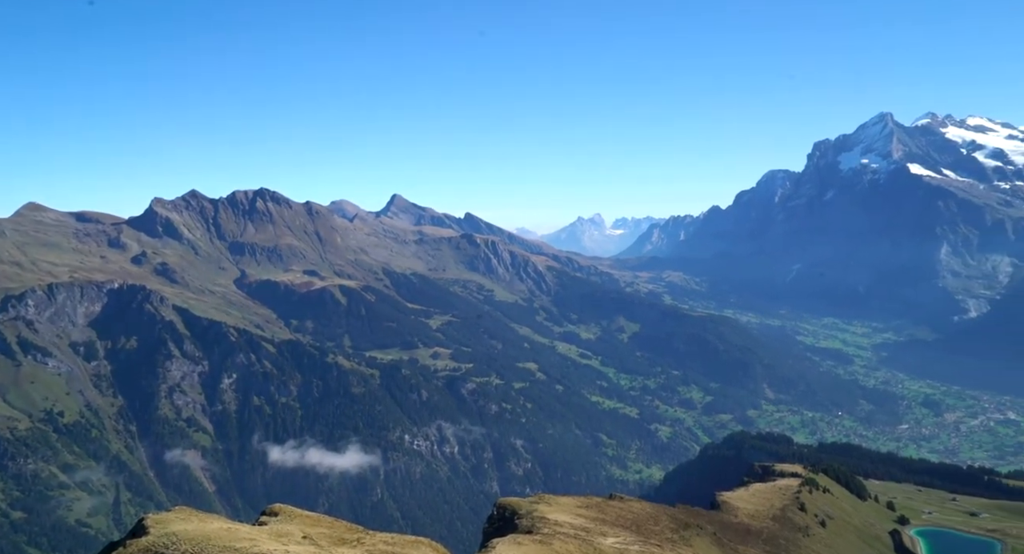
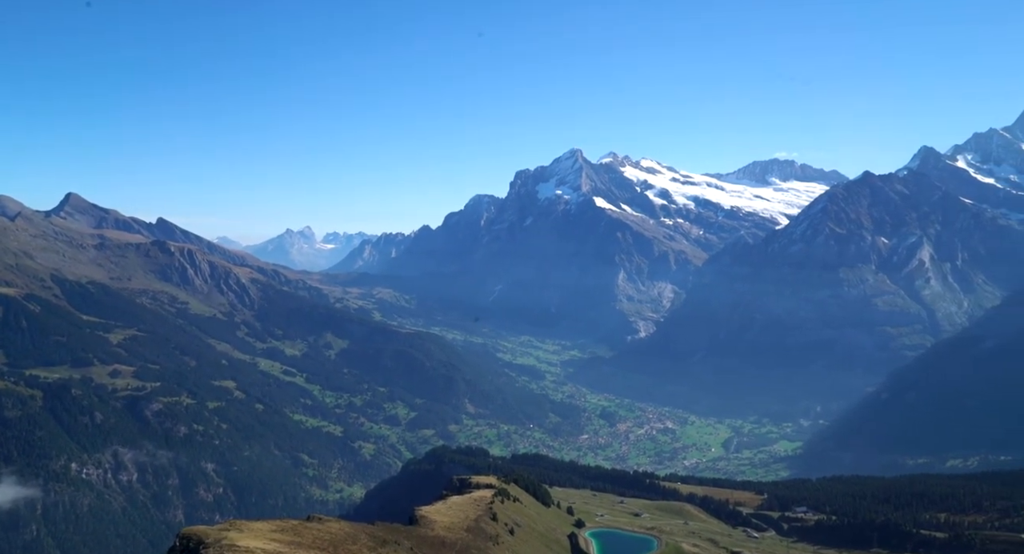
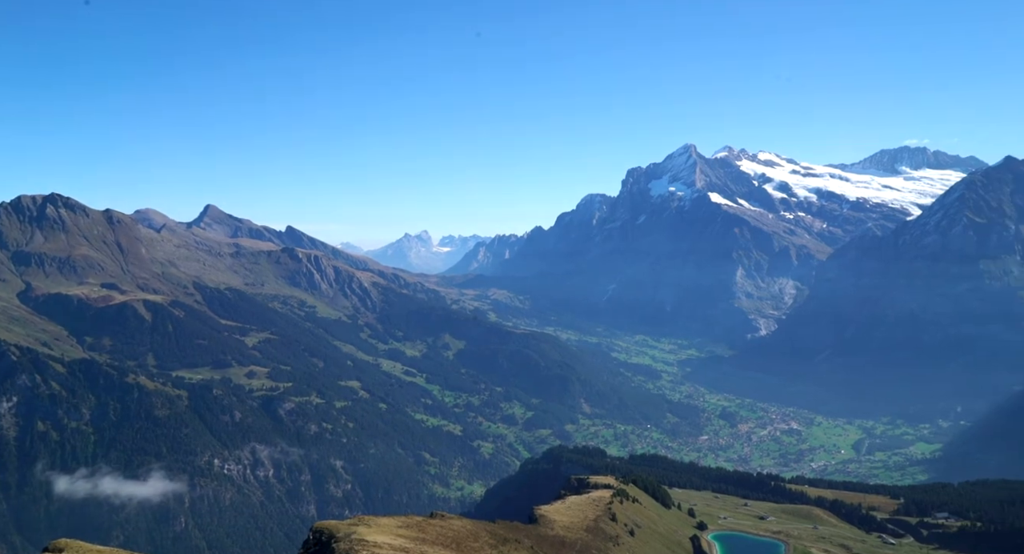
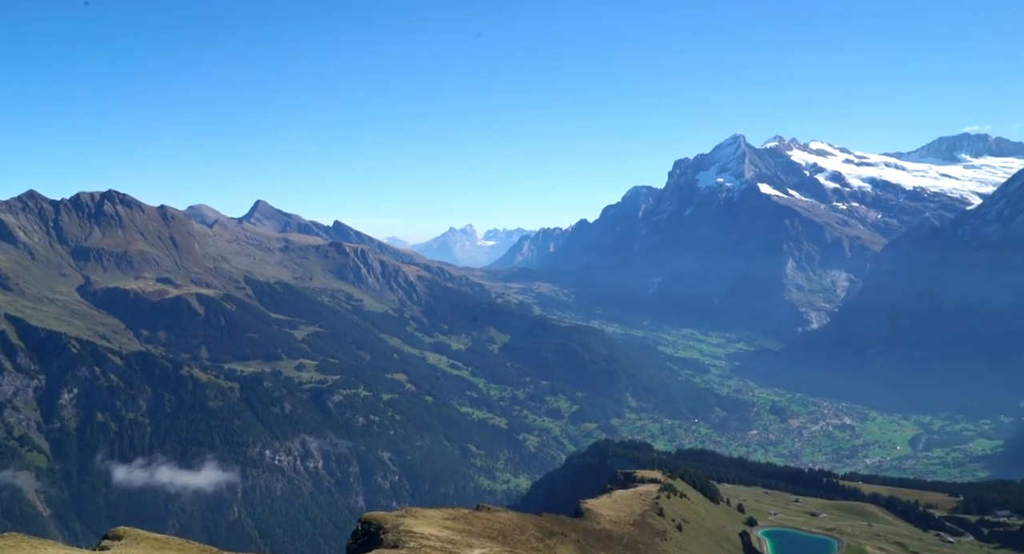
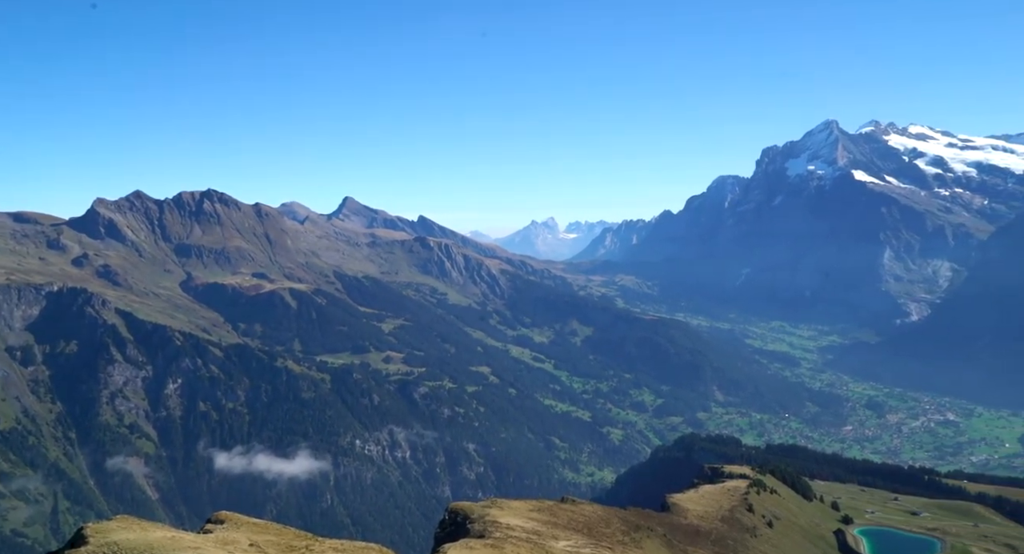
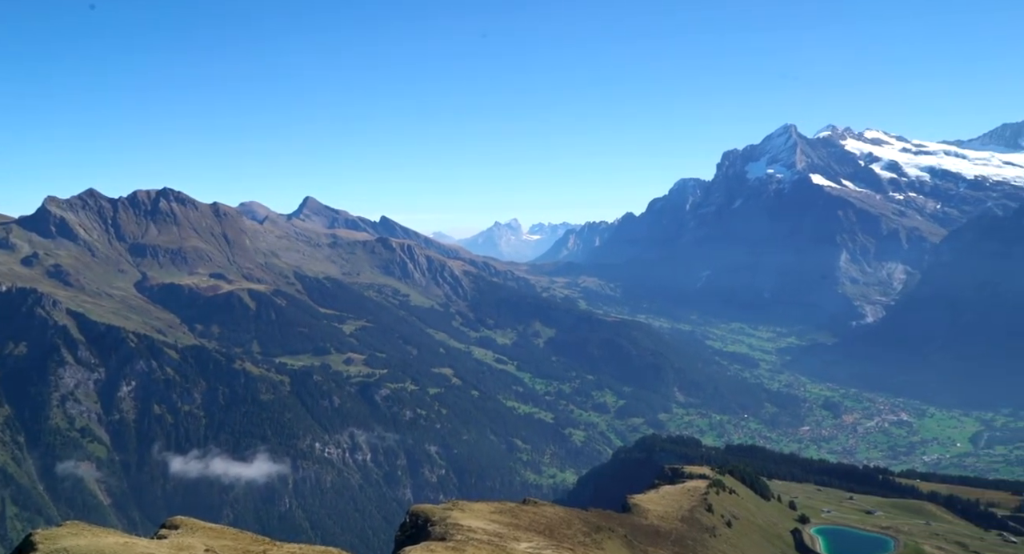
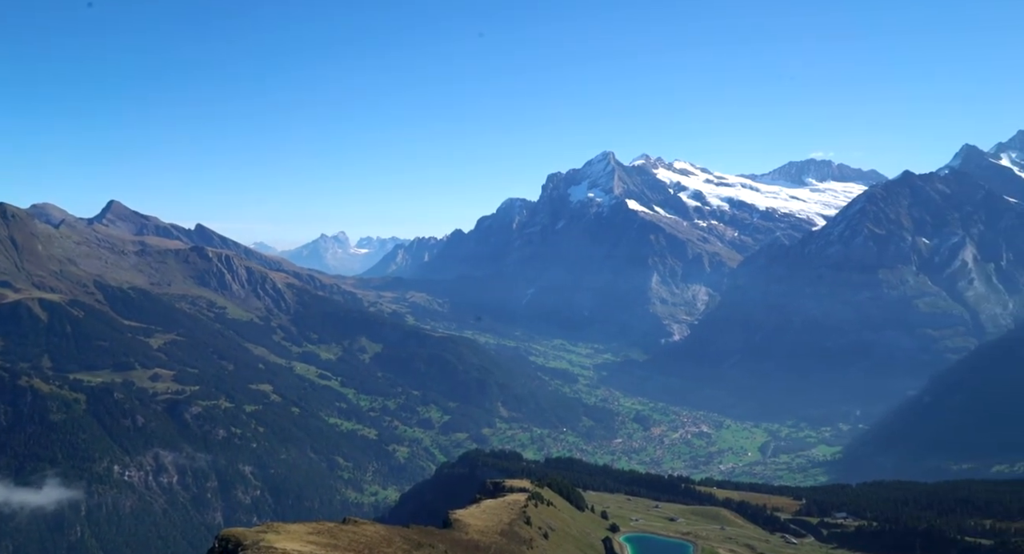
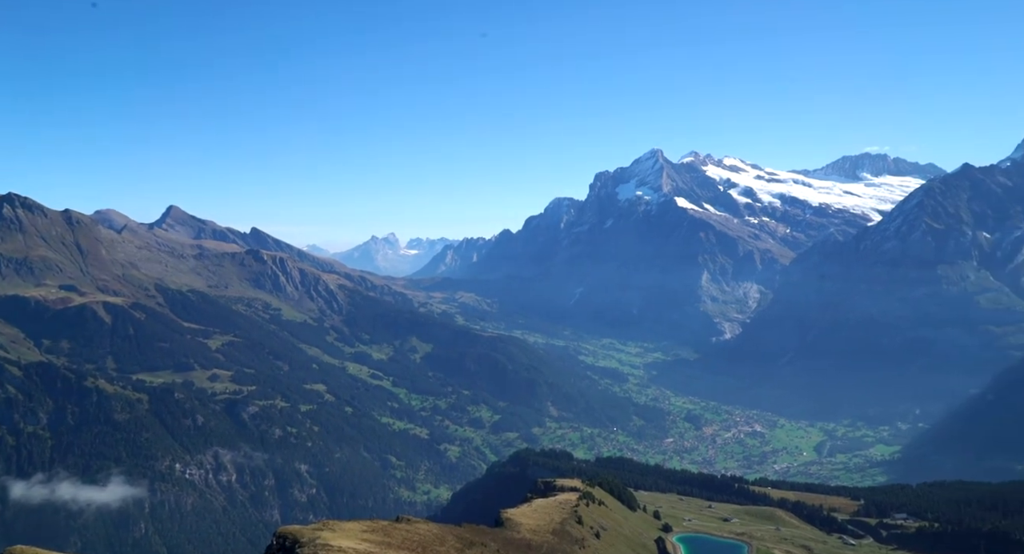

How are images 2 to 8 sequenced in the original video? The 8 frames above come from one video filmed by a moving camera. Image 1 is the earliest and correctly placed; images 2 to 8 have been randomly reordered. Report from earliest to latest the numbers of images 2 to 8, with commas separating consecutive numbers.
5, 6, 4, 3, 8, 7, 2
